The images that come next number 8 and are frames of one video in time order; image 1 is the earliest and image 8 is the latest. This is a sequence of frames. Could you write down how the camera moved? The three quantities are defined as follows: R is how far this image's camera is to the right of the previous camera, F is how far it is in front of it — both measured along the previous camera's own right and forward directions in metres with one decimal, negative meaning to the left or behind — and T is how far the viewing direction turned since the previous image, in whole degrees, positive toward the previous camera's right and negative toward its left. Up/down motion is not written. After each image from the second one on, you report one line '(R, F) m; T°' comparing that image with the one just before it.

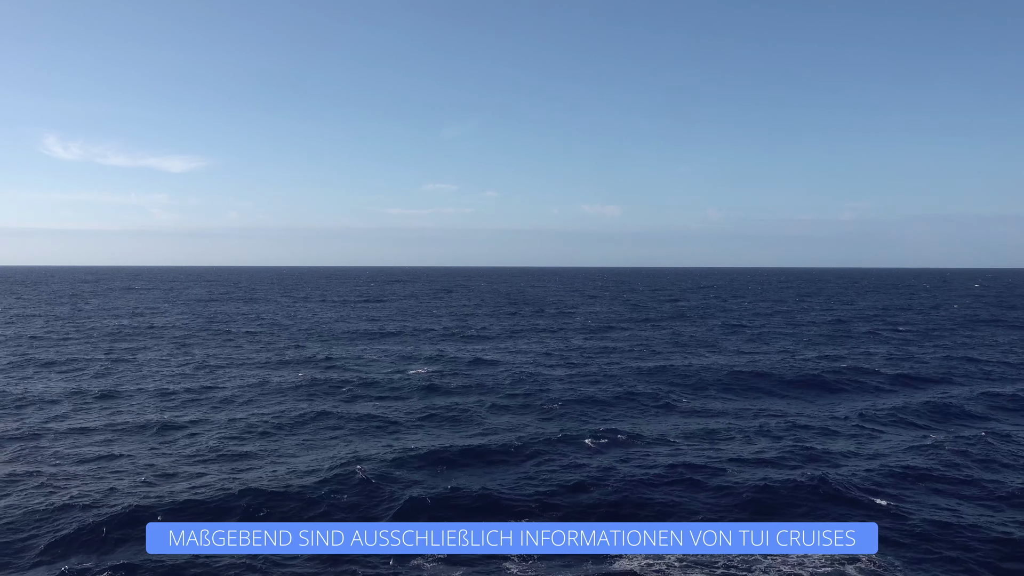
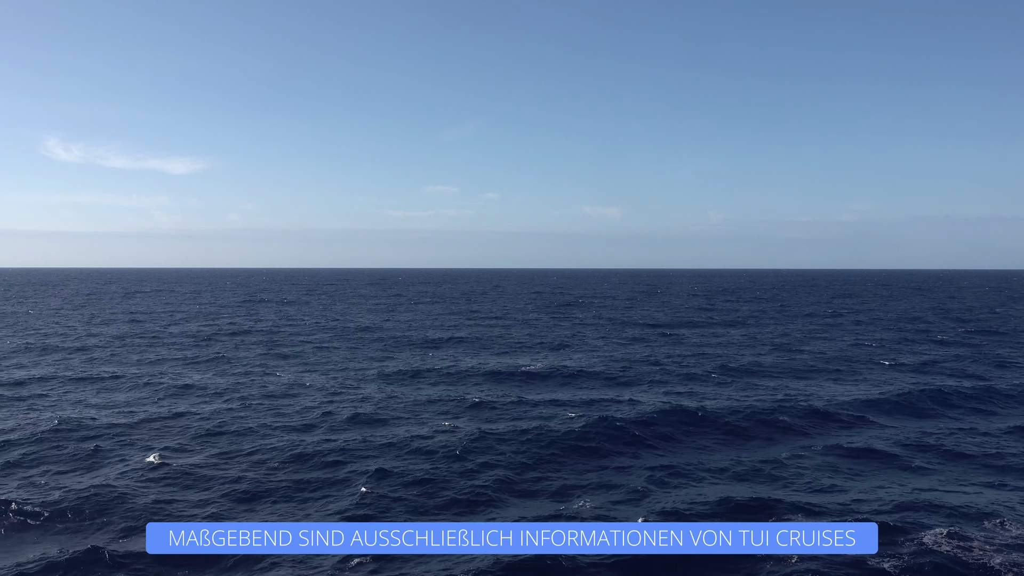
(-6.5, -0.6) m; 0°
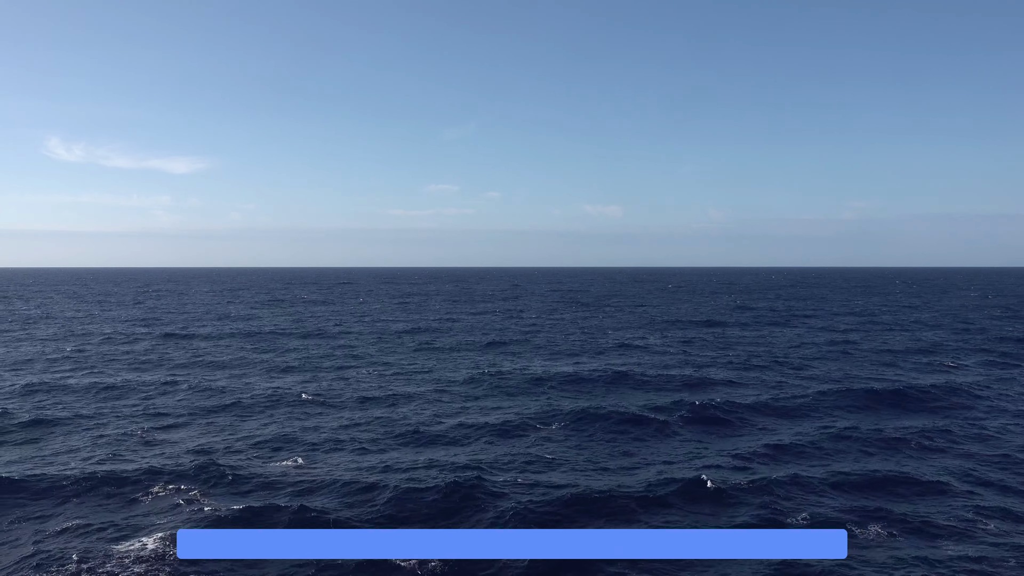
(-5.0, +0.2) m; 0°
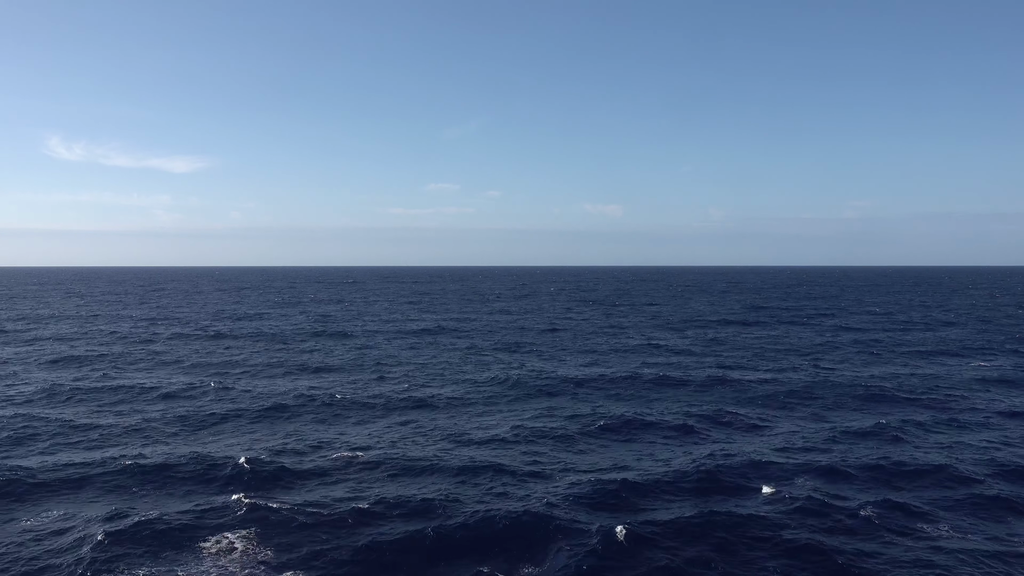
(-2.3, +0.2) m; 0°
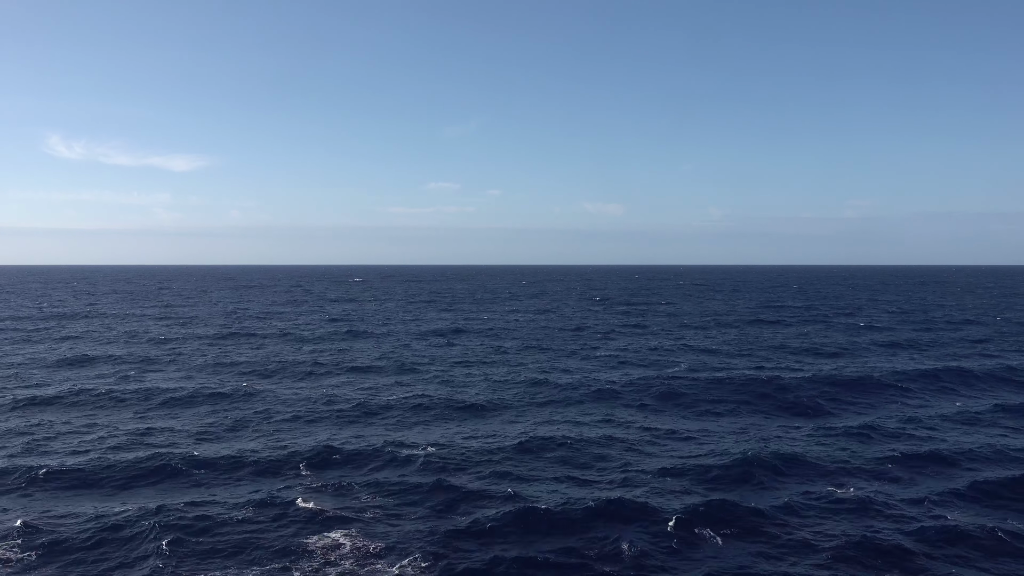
(-3.1, +0.3) m; 0°
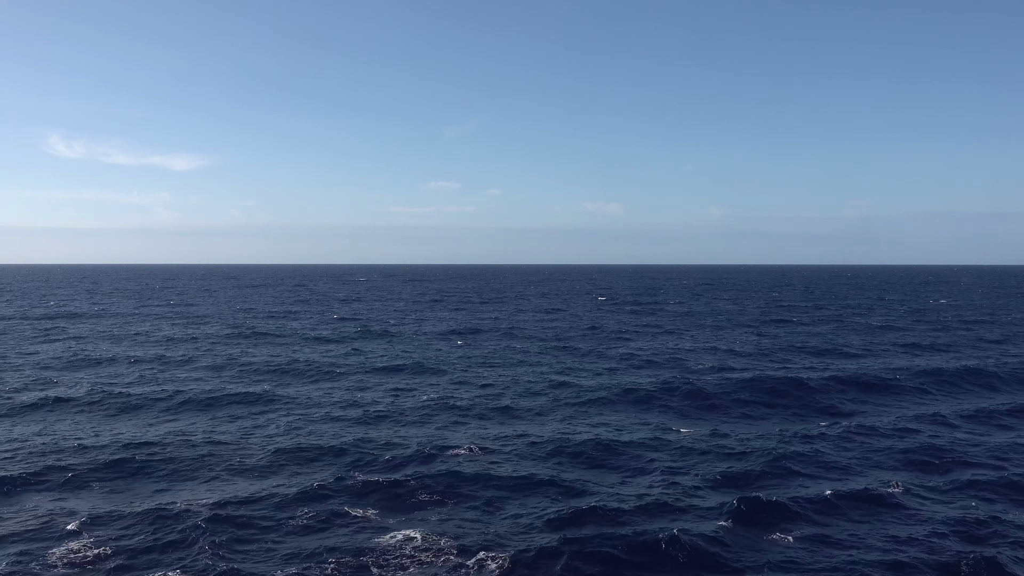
(-2.3, +0.1) m; 0°
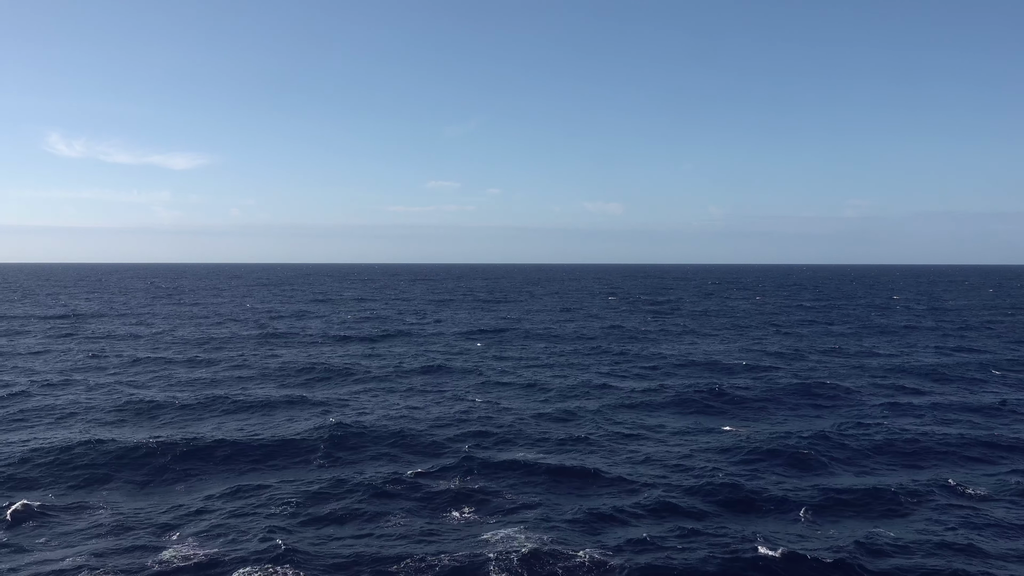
(-3.8, +0.4) m; 0°
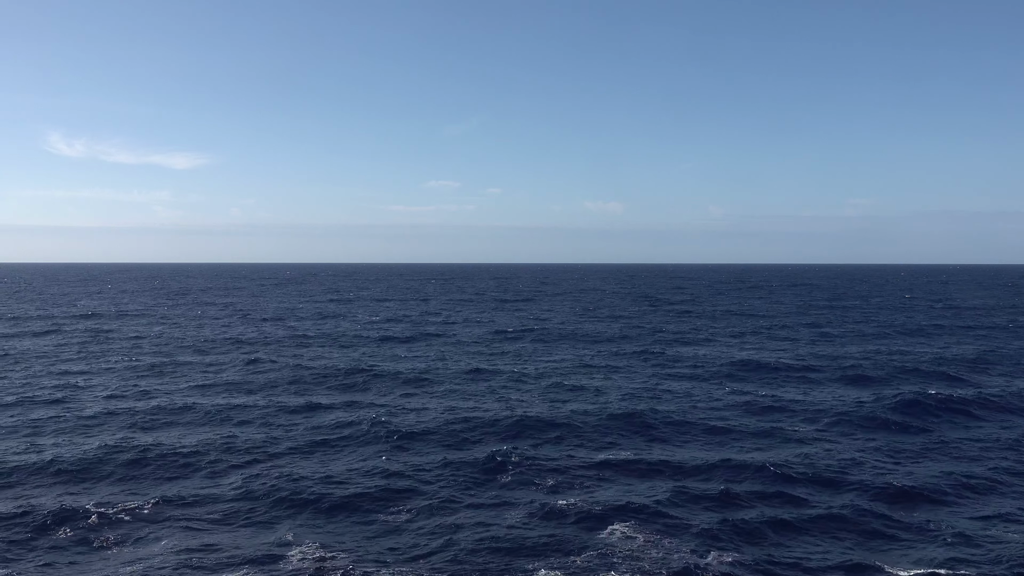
(-4.8, +0.3) m; 0°
